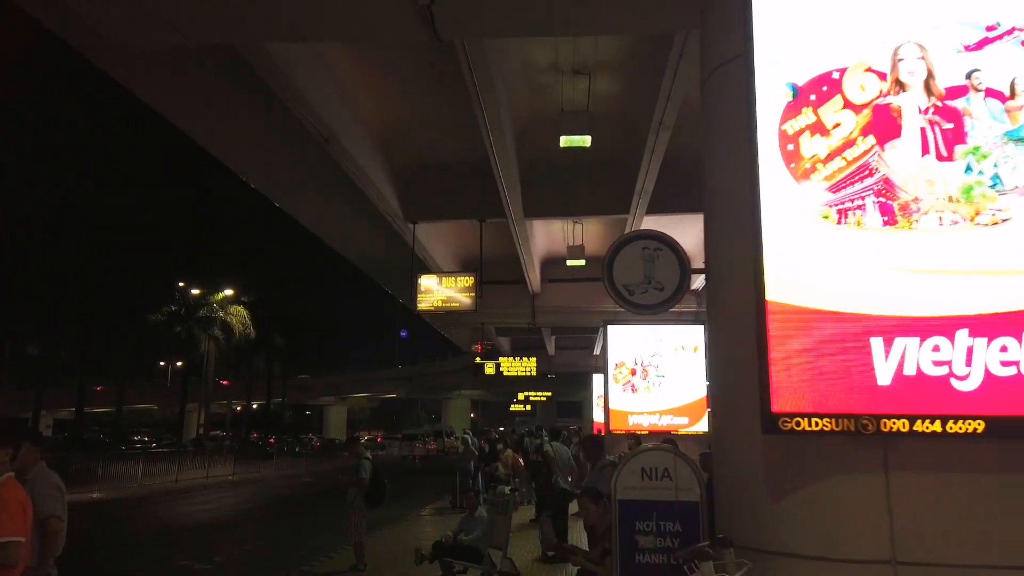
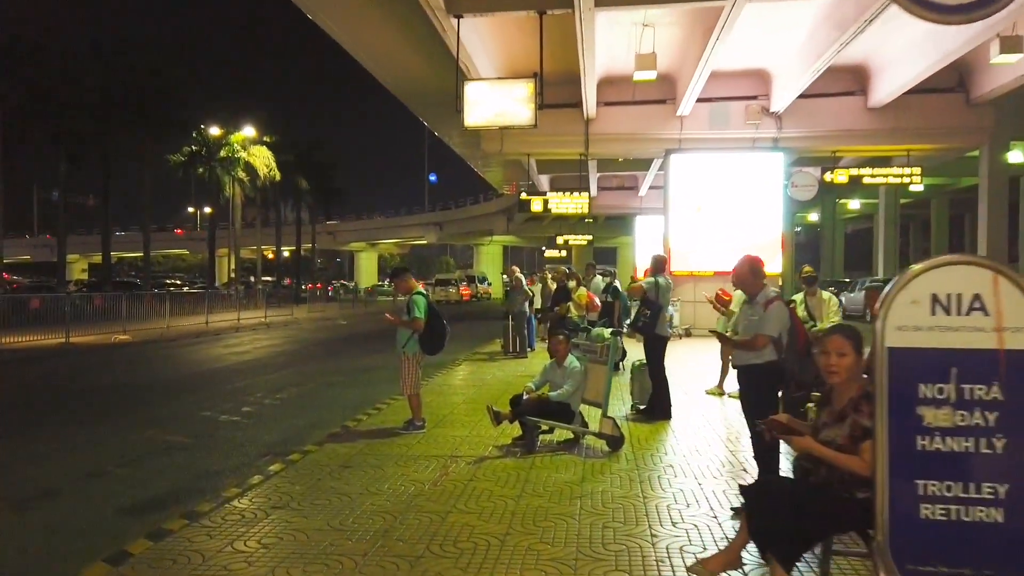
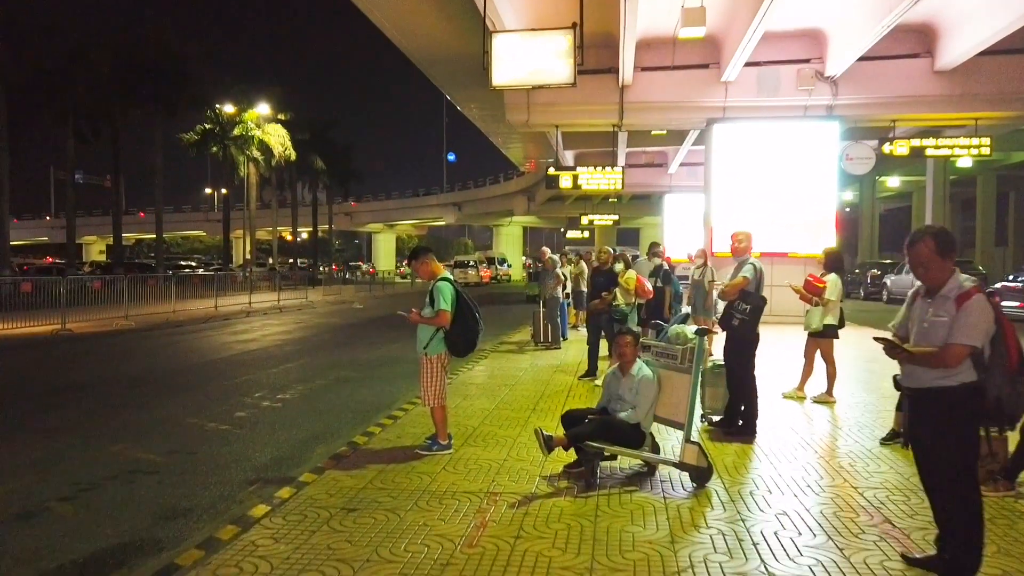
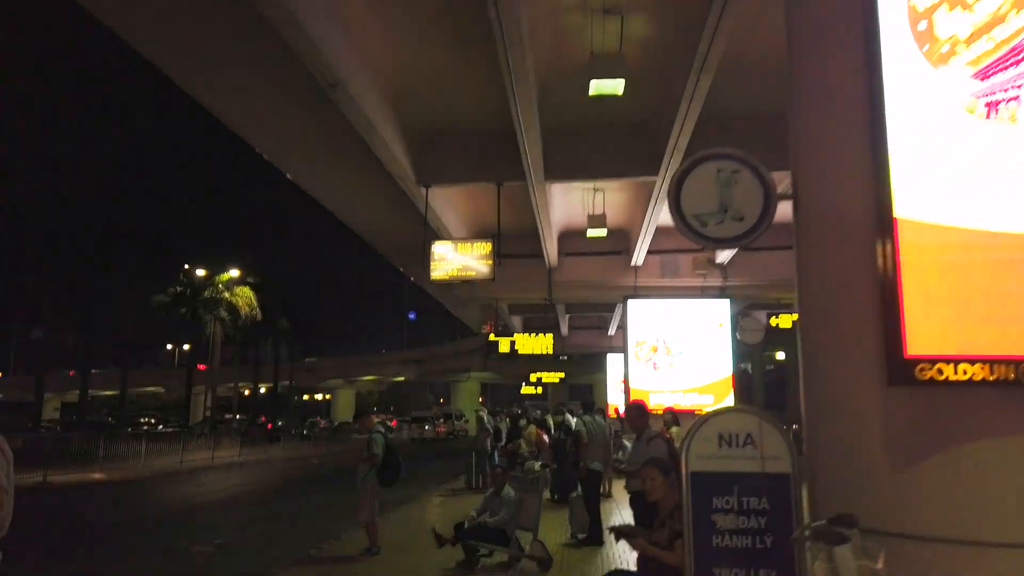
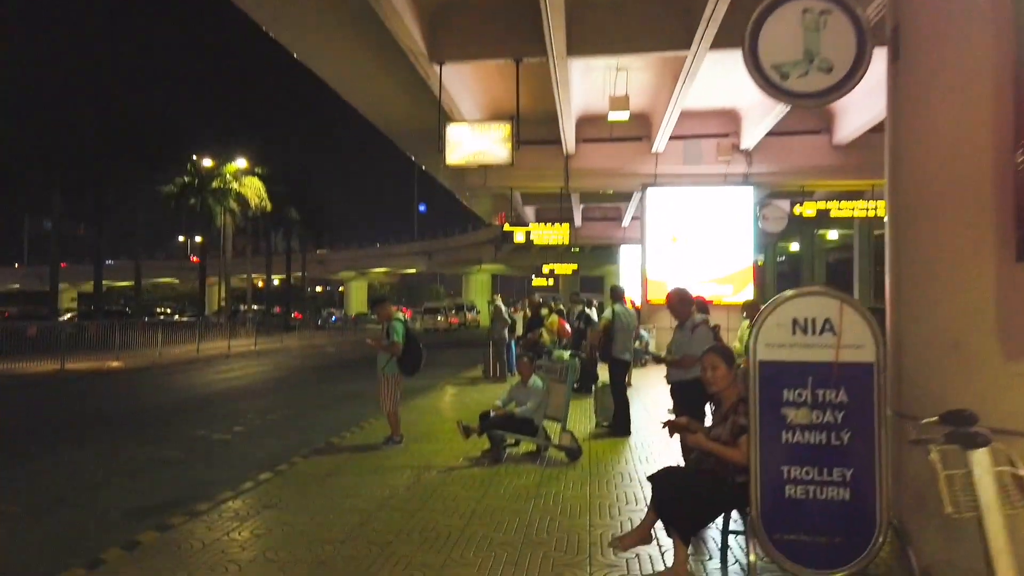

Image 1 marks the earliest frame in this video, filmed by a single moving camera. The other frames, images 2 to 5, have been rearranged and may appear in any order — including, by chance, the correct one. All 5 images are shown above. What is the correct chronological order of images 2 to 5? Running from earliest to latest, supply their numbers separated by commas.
4, 5, 2, 3
